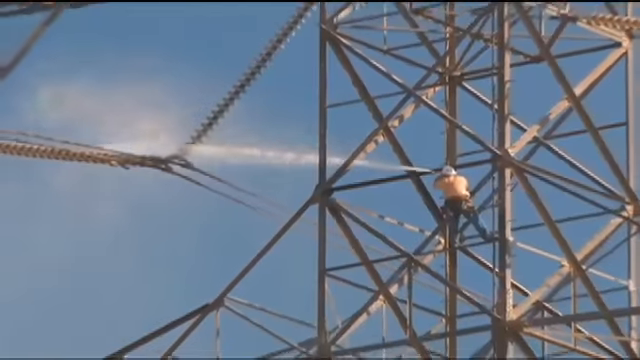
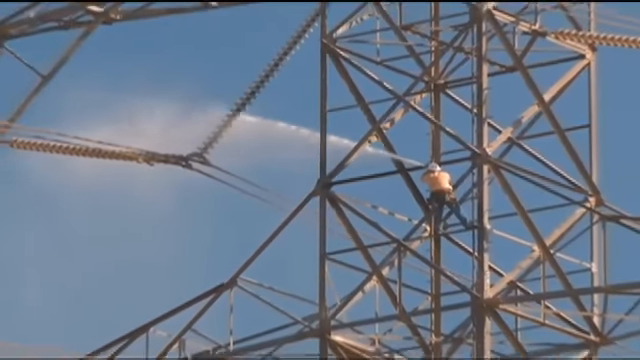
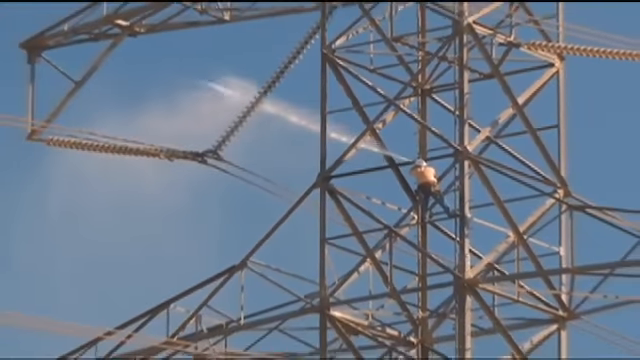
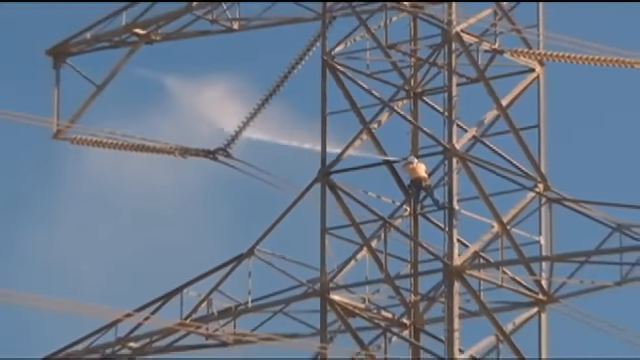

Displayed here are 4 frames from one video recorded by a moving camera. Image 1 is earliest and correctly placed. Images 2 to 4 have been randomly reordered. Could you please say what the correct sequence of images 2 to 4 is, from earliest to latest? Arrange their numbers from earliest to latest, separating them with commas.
2, 3, 4
